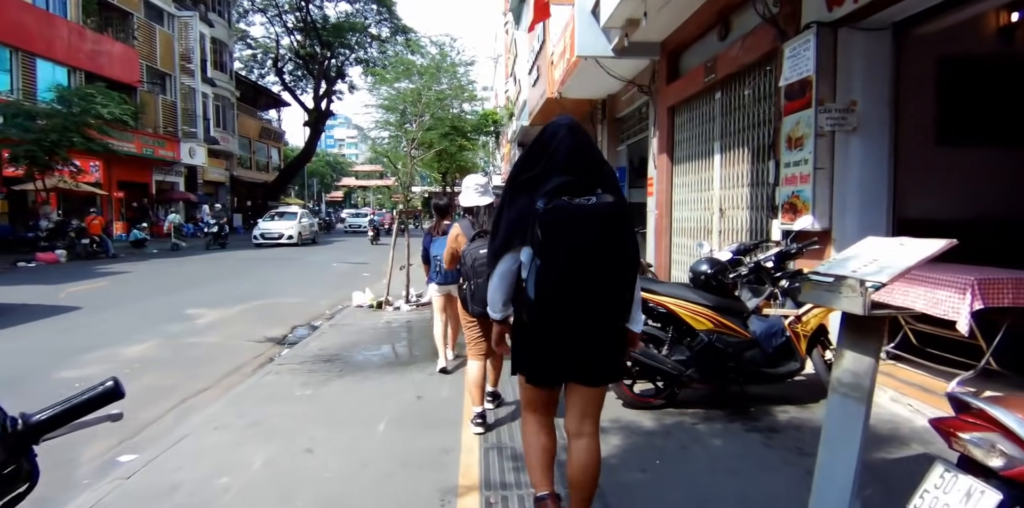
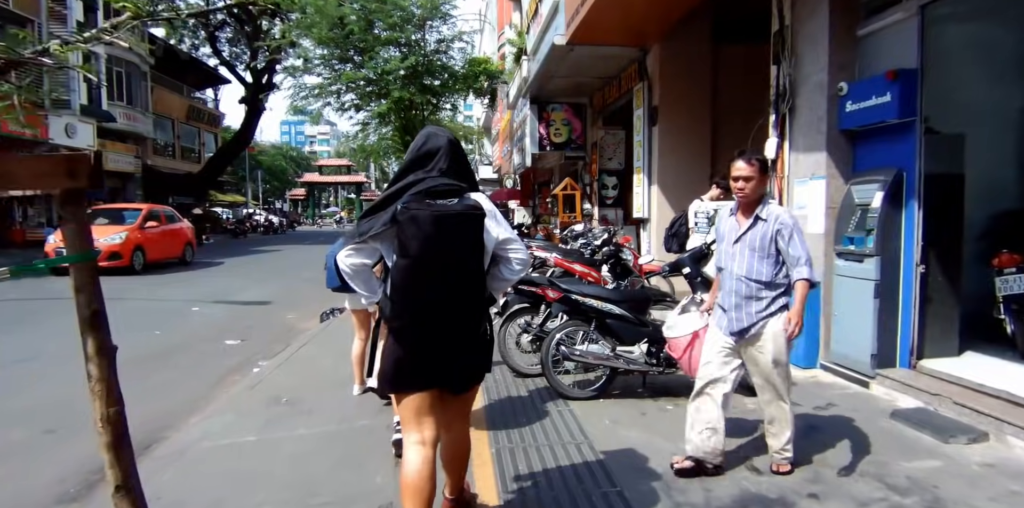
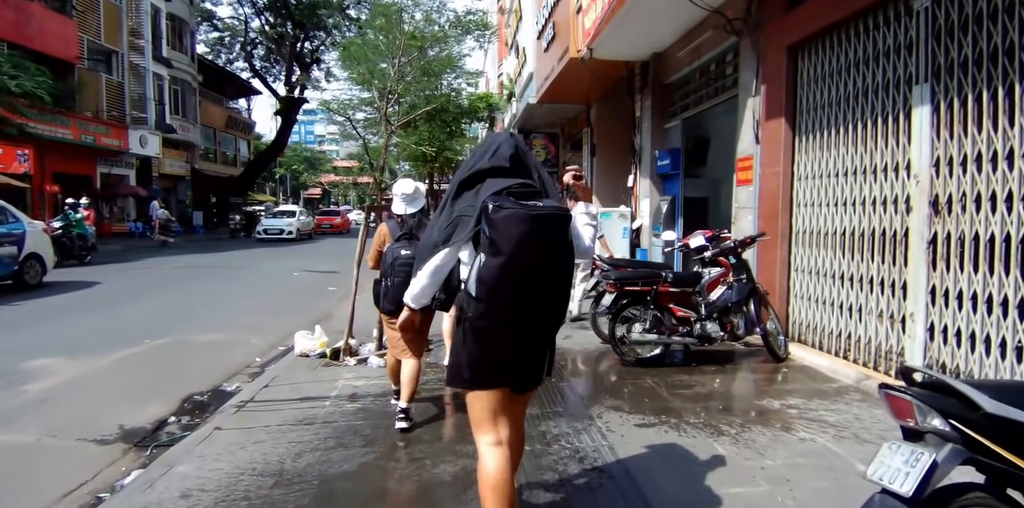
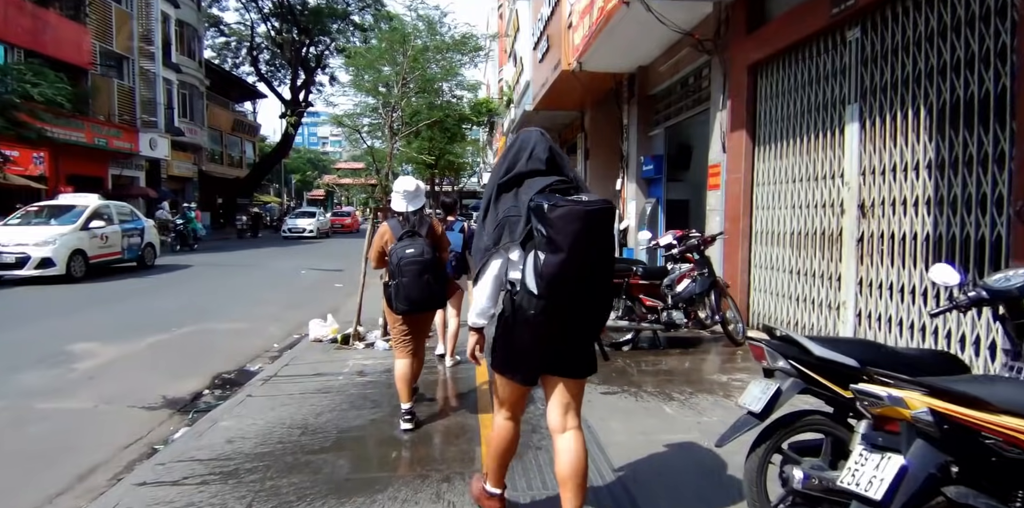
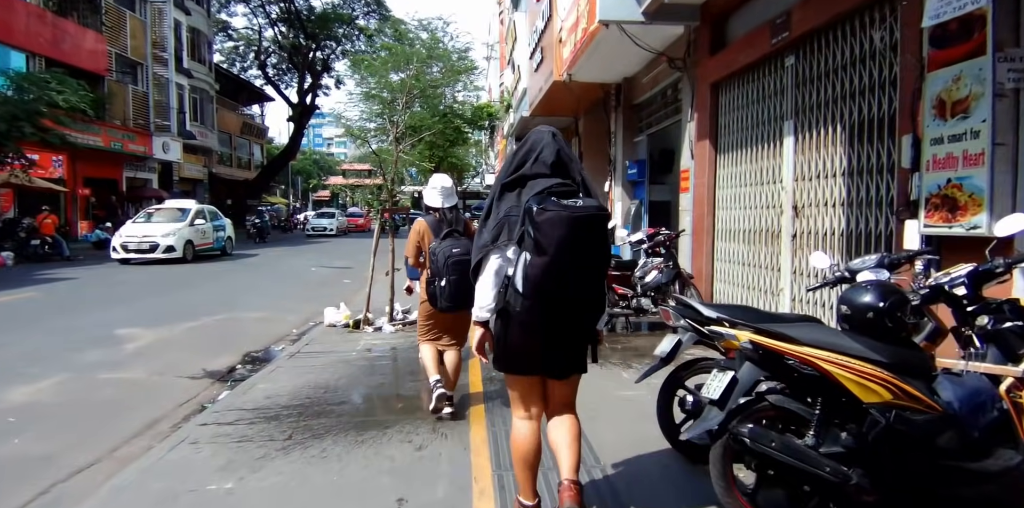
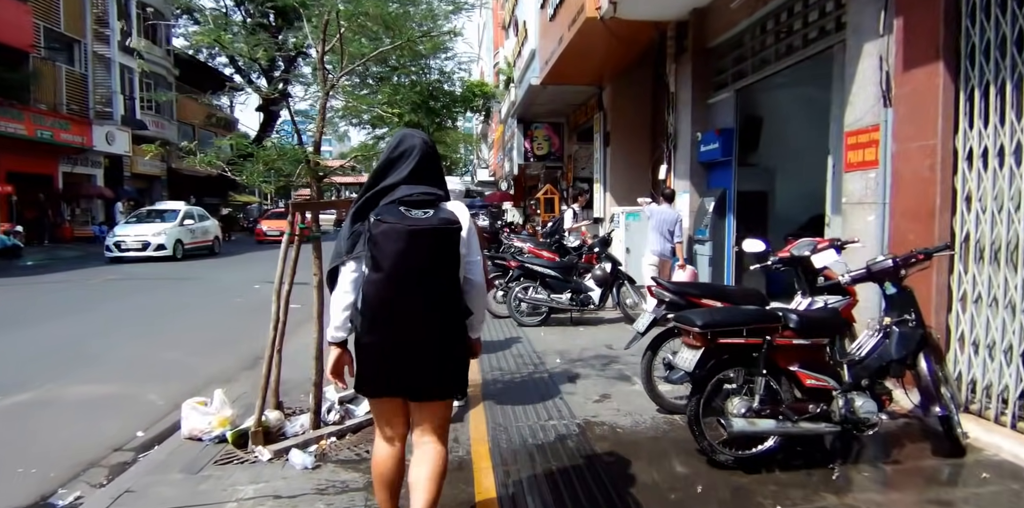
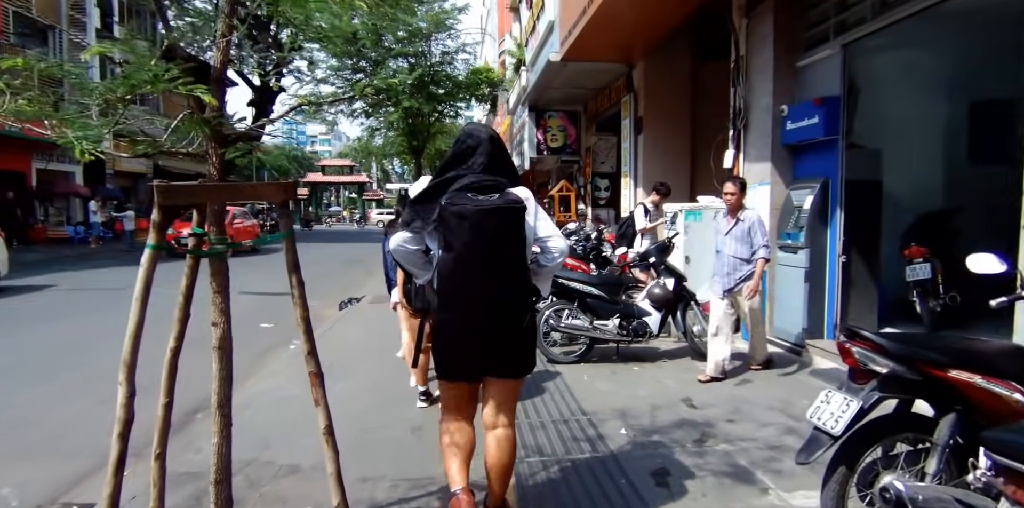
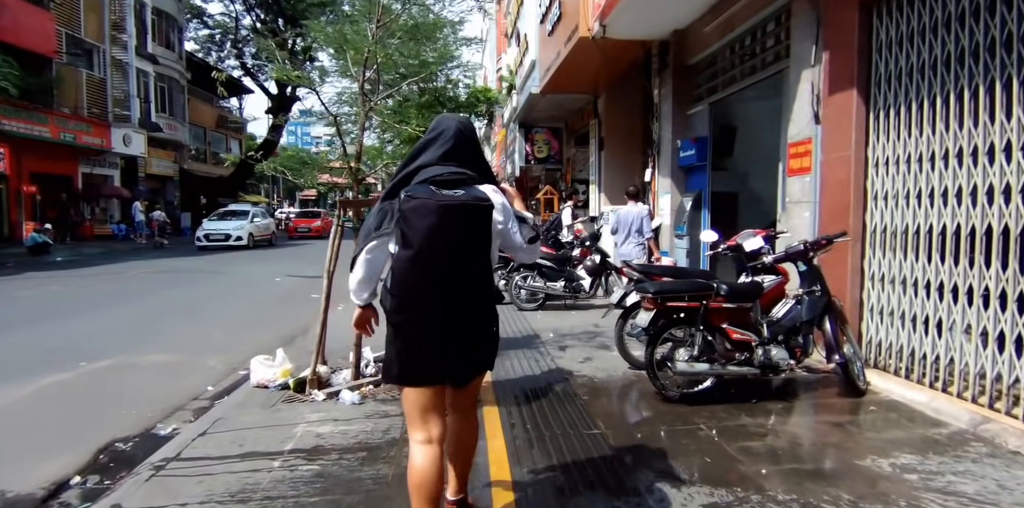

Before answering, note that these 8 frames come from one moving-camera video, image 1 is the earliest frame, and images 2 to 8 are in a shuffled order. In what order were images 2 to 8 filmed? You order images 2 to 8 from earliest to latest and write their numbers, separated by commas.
5, 4, 3, 8, 6, 7, 2
